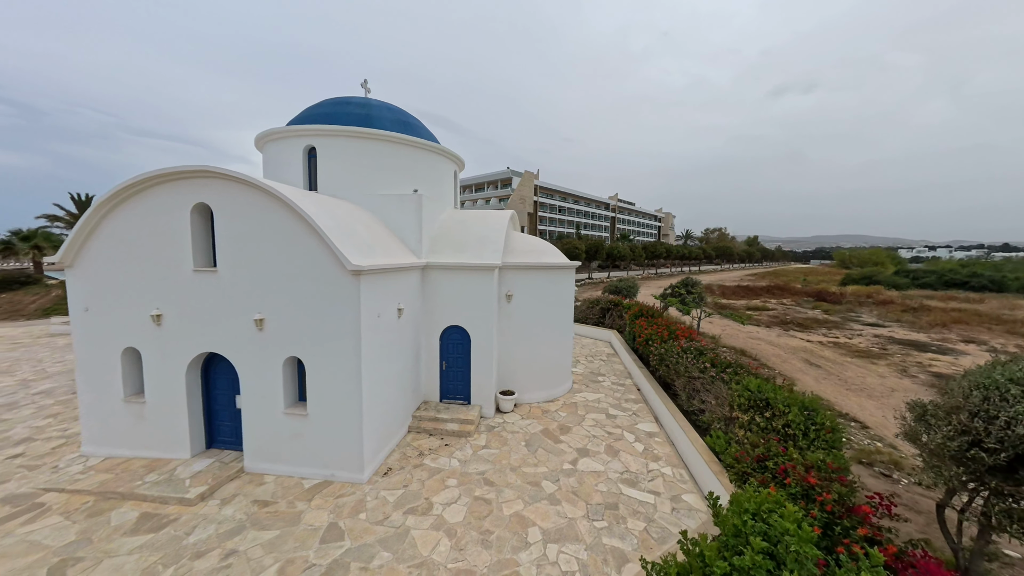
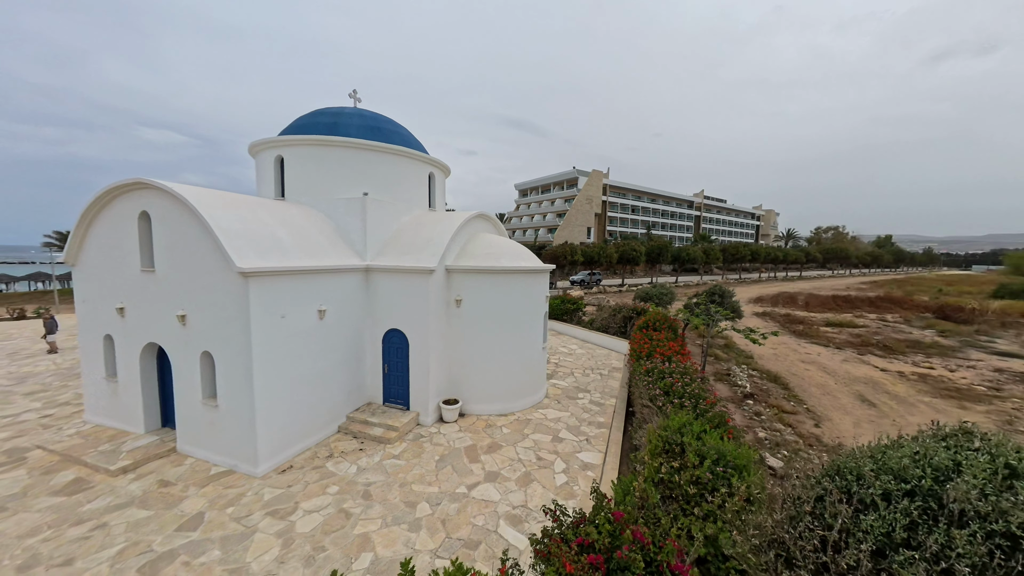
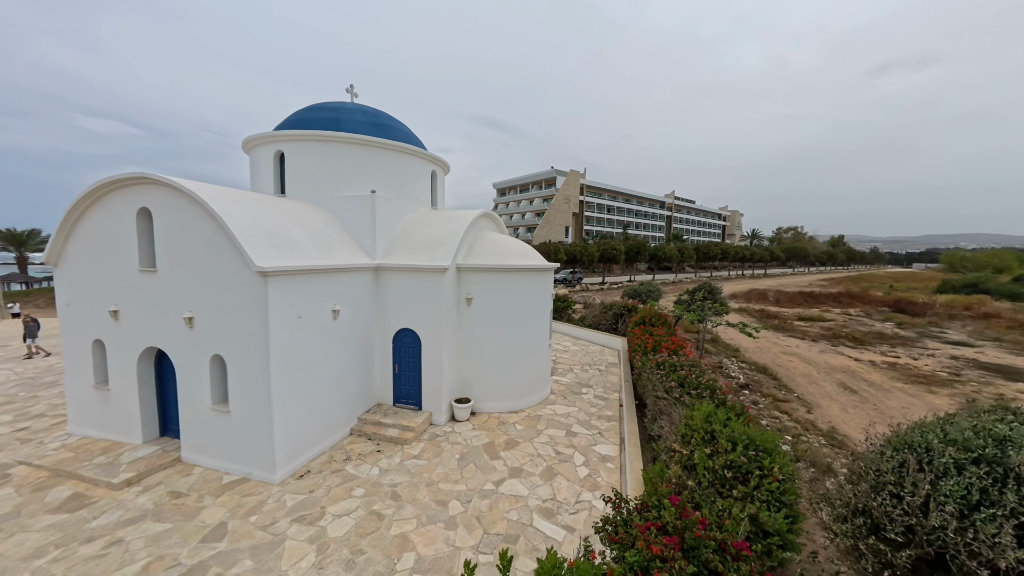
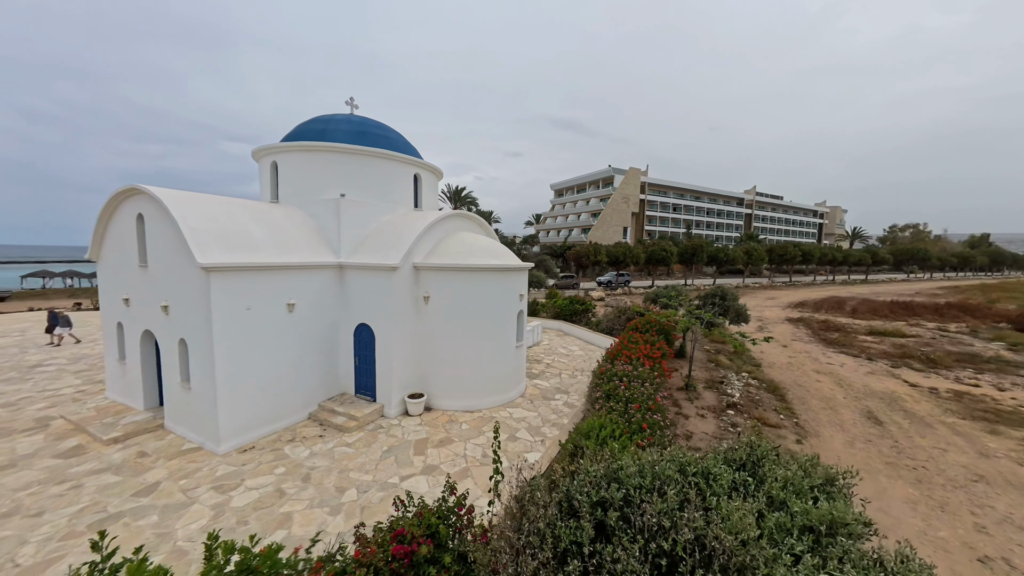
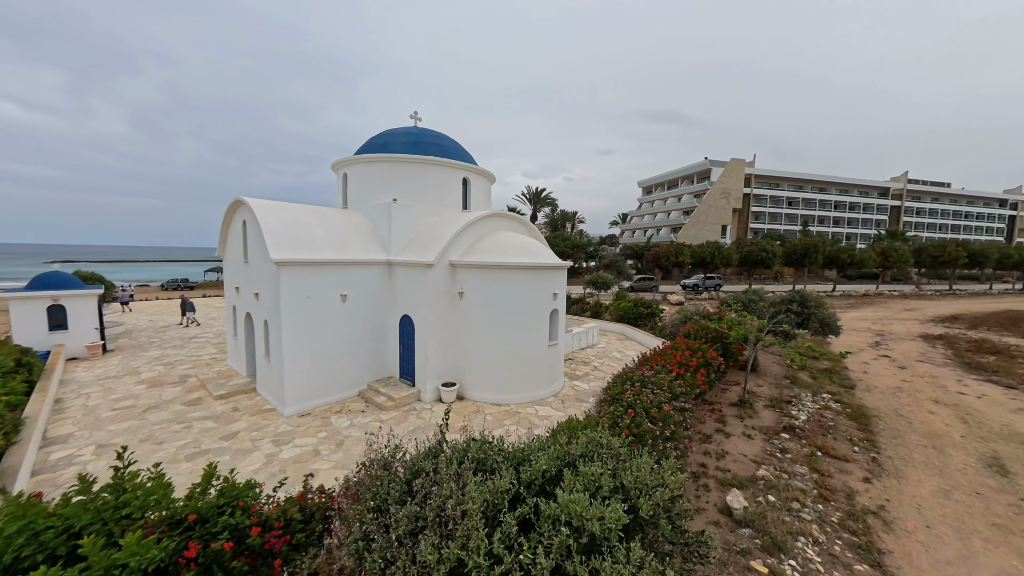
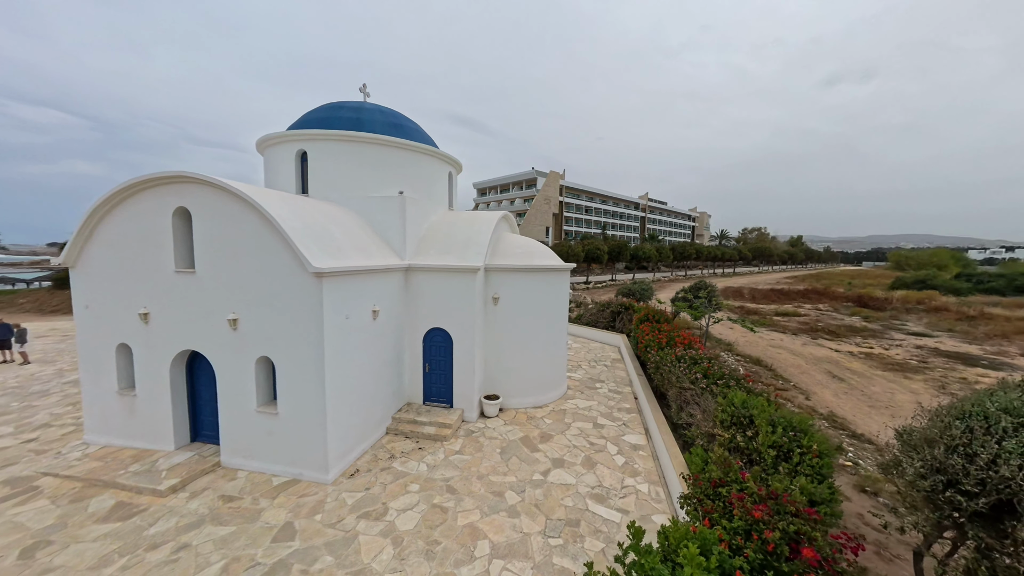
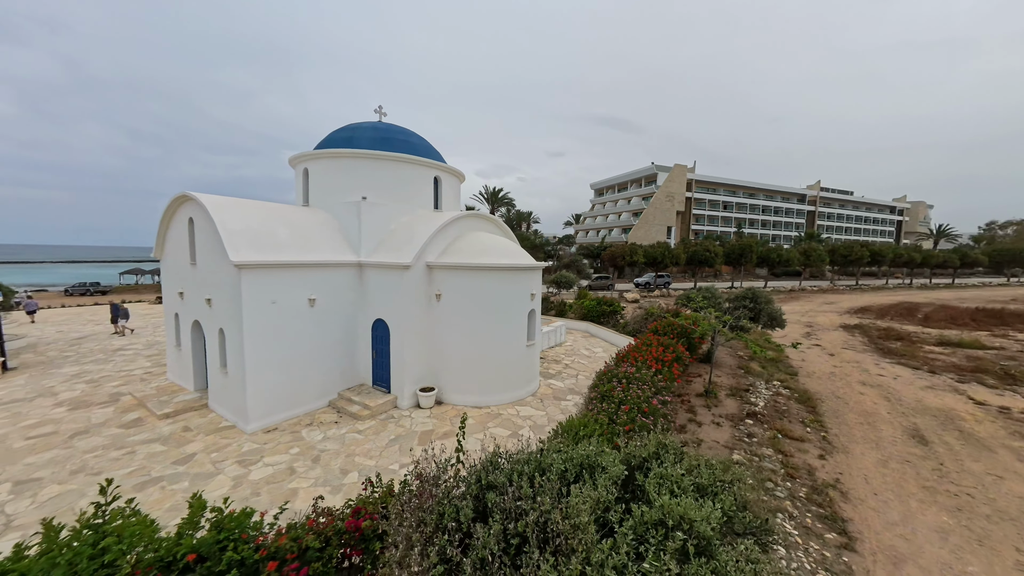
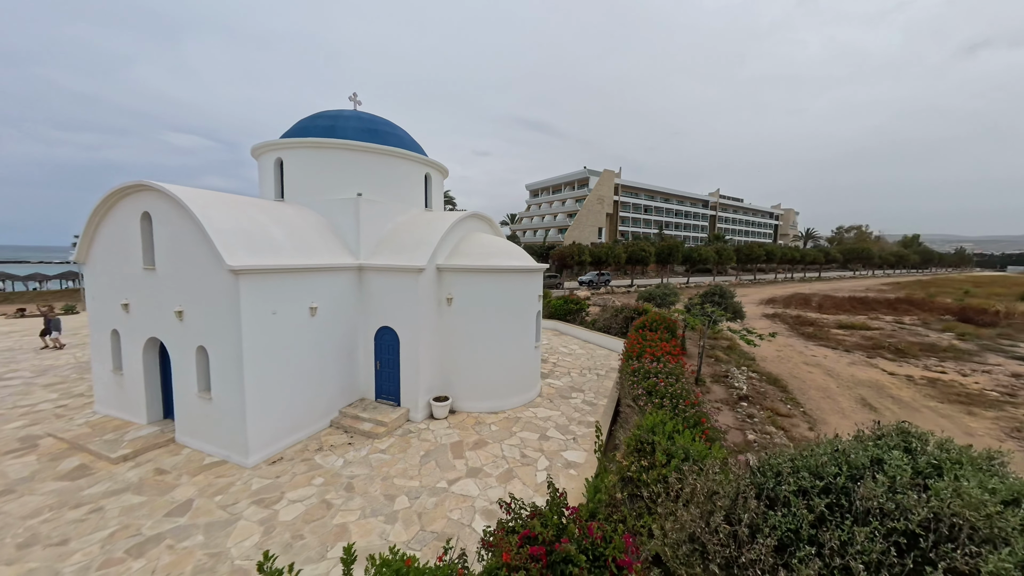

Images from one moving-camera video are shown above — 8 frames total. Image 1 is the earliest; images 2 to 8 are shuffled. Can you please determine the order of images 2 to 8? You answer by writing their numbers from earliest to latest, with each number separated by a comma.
6, 3, 2, 8, 4, 7, 5
